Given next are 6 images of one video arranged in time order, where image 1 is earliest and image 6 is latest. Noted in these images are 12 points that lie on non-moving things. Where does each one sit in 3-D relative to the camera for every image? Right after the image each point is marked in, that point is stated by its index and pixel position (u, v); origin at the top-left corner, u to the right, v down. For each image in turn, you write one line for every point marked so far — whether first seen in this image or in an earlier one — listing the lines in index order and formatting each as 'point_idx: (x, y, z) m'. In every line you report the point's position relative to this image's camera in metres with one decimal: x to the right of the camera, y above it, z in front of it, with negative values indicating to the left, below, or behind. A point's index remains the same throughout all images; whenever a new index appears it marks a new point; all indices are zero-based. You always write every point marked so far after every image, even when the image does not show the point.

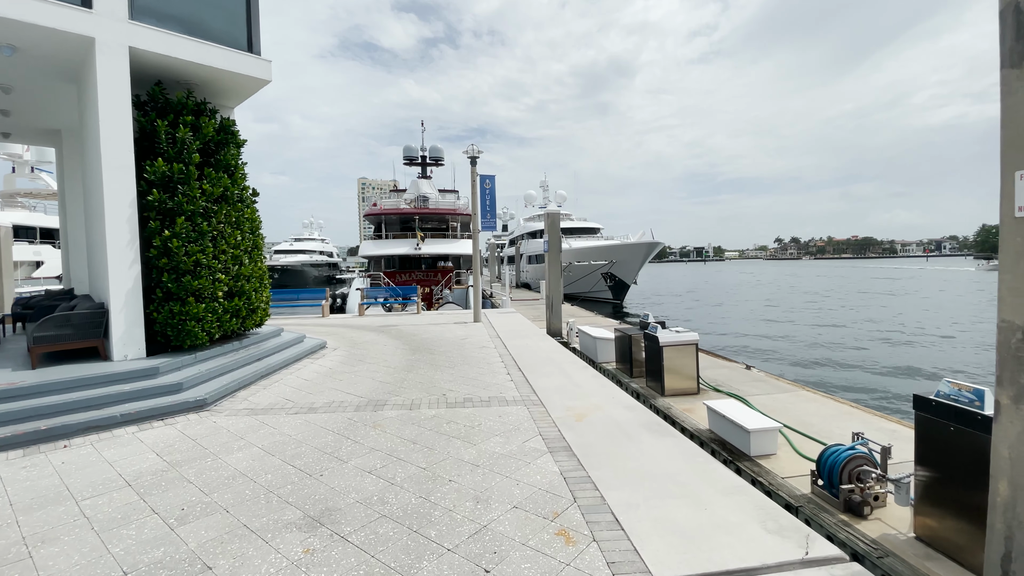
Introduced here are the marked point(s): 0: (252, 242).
0: (-3.2, +0.6, +6.0) m
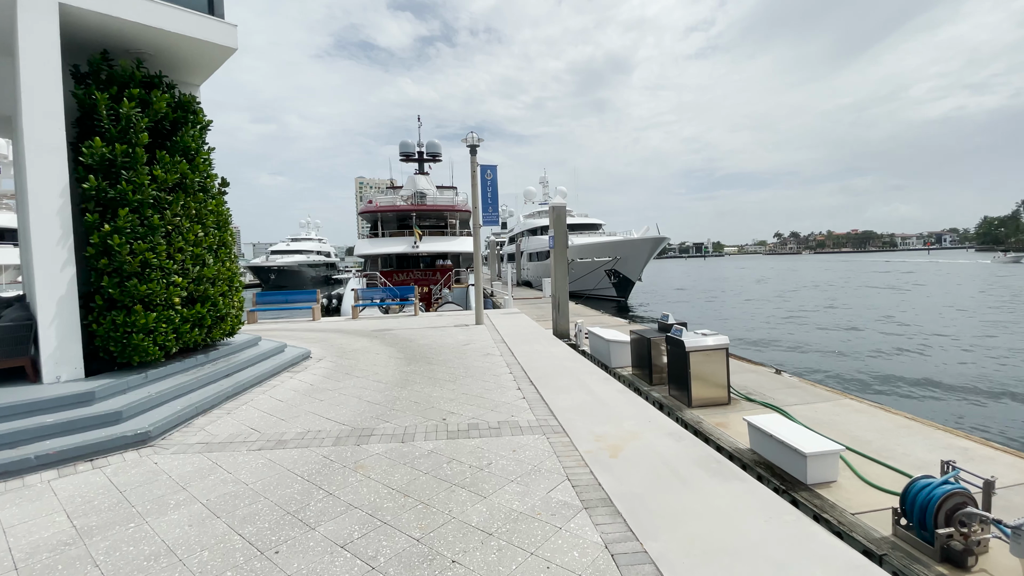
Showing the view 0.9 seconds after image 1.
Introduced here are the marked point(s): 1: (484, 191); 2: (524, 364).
0: (-3.1, +0.5, +5.2) m
1: (-0.6, +2.0, +10.0) m
2: (+0.1, -0.9, +6.0) m
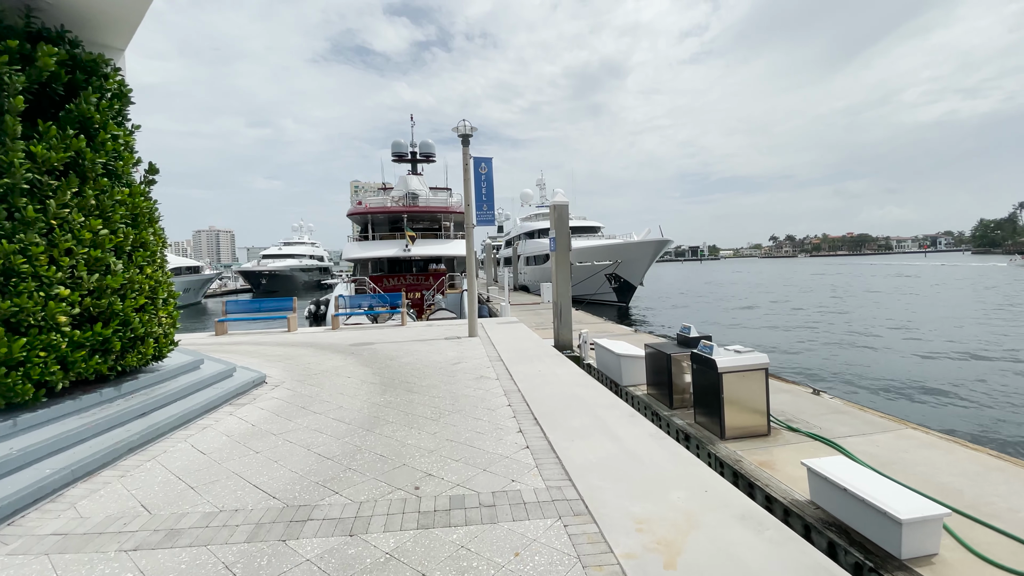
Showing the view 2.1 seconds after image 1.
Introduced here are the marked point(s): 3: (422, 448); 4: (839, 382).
0: (-3.1, +0.4, +4.0) m
1: (-0.6, +1.9, +8.9) m
2: (+0.1, -1.0, +4.8) m
3: (-0.6, -1.1, +3.4) m
4: (+7.3, -2.1, +10.9) m
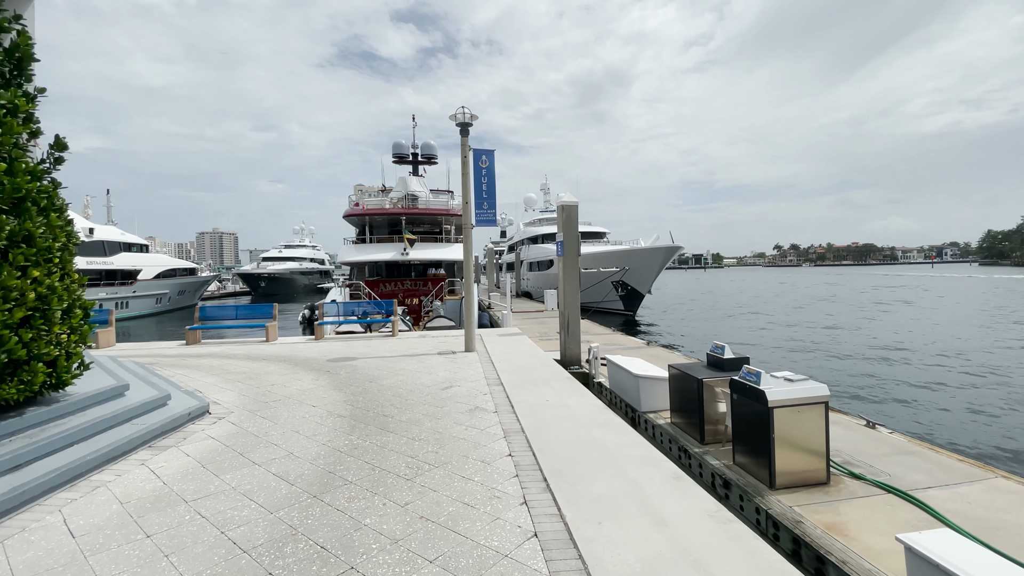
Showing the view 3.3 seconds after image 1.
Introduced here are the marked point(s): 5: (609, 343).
0: (-3.1, +0.4, +3.0) m
1: (-0.6, +1.7, +7.9) m
2: (+0.1, -1.1, +3.8) m
3: (-0.6, -1.2, +2.4) m
4: (+7.3, -2.4, +9.8) m
5: (+2.4, -1.4, +12.3) m
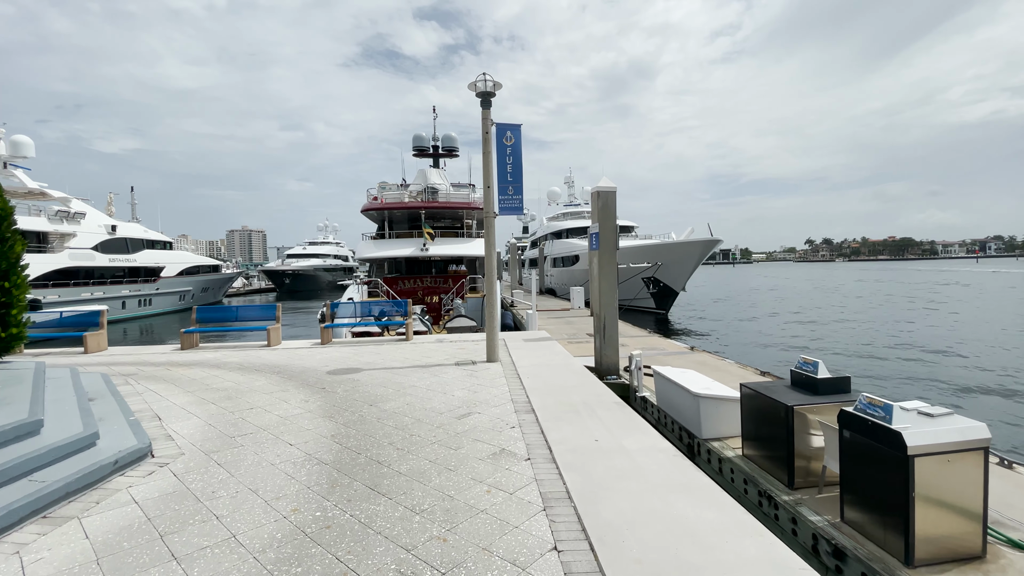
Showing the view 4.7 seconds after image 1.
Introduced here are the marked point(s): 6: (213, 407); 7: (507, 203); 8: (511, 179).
0: (-2.9, +0.3, +2.0) m
1: (-0.1, +1.7, +6.7) m
2: (+0.4, -1.2, +2.6) m
3: (-0.5, -1.2, +1.2) m
4: (+7.8, -2.3, +8.3) m
5: (+3.0, -1.3, +11.0) m
6: (-2.8, -1.1, +4.7) m
7: (-0.1, +1.2, +6.8) m
8: (0.0, +1.5, +6.8) m
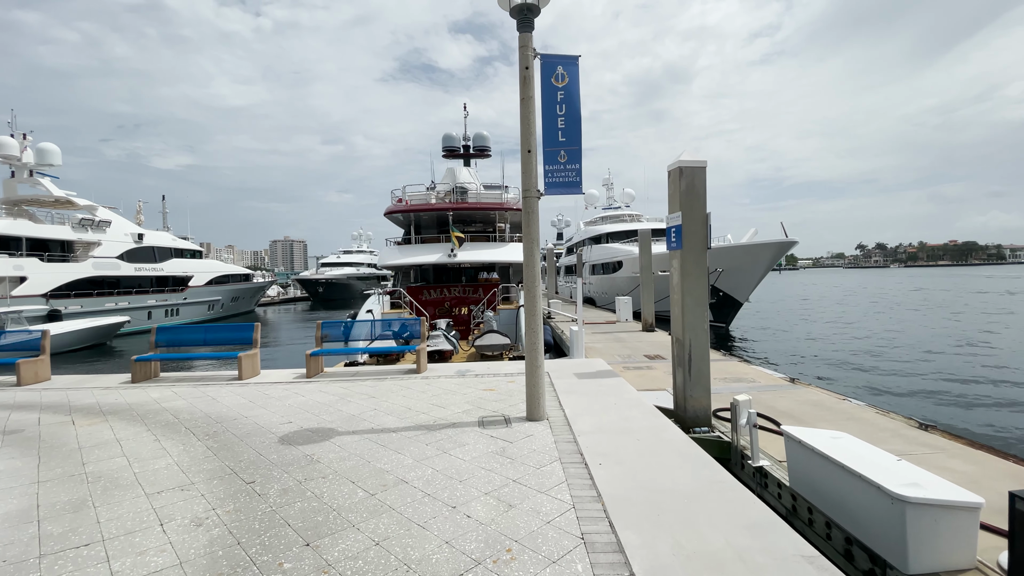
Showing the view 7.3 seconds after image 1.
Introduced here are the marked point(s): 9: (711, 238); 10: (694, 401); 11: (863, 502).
0: (-2.8, +0.2, -0.1) m
1: (+0.3, +1.6, +4.4) m
2: (+0.6, -1.3, +0.2) m
3: (-0.3, -1.3, -1.1) m
4: (+8.4, -2.5, +5.4) m
5: (+3.8, -1.5, +8.4) m
6: (-2.5, -1.3, +2.5) m
7: (+0.4, +1.0, +4.5) m
8: (+0.5, +1.3, +4.5) m
9: (+2.5, +0.6, +6.1) m
10: (+2.3, -1.4, +6.0) m
11: (+2.6, -1.6, +3.6) m
